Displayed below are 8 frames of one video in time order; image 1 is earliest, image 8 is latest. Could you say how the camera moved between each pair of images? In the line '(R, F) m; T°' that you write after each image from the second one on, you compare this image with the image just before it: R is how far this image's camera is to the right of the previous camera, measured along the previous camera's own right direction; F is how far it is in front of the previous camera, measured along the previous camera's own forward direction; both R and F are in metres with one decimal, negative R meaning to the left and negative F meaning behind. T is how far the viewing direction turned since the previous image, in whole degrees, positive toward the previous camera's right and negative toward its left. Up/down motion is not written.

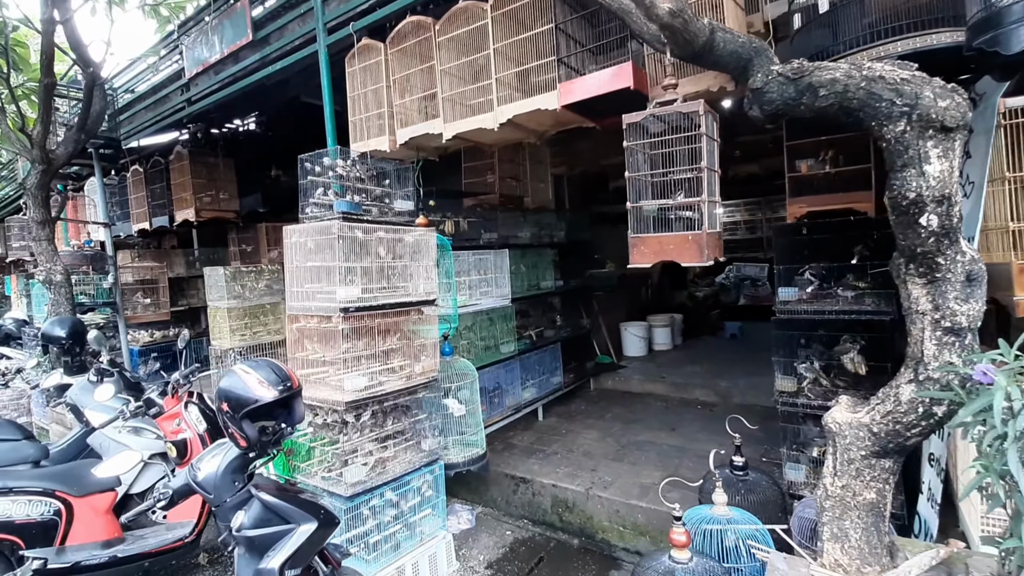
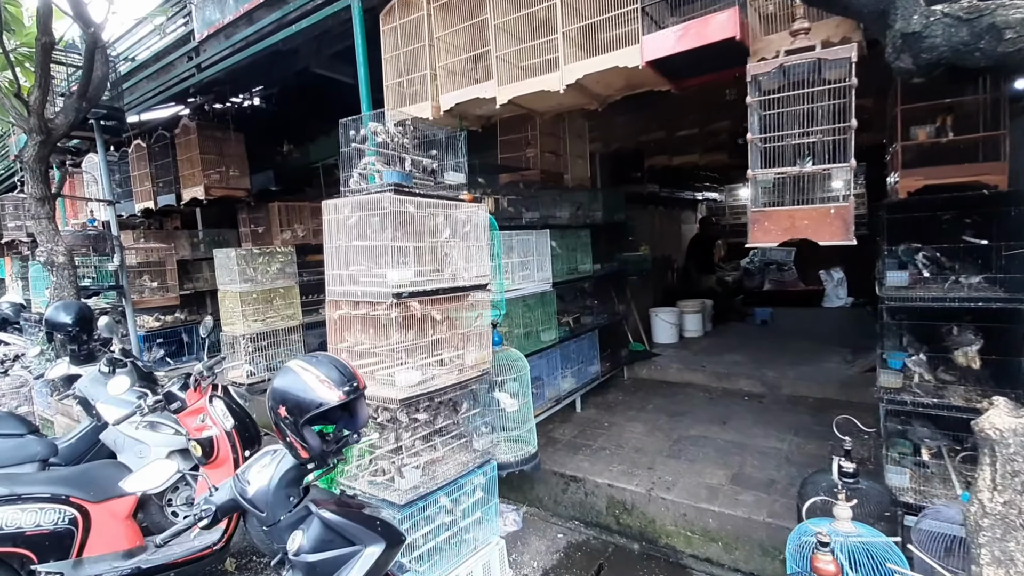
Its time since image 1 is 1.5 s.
(-0.4, +0.3) m; 0°
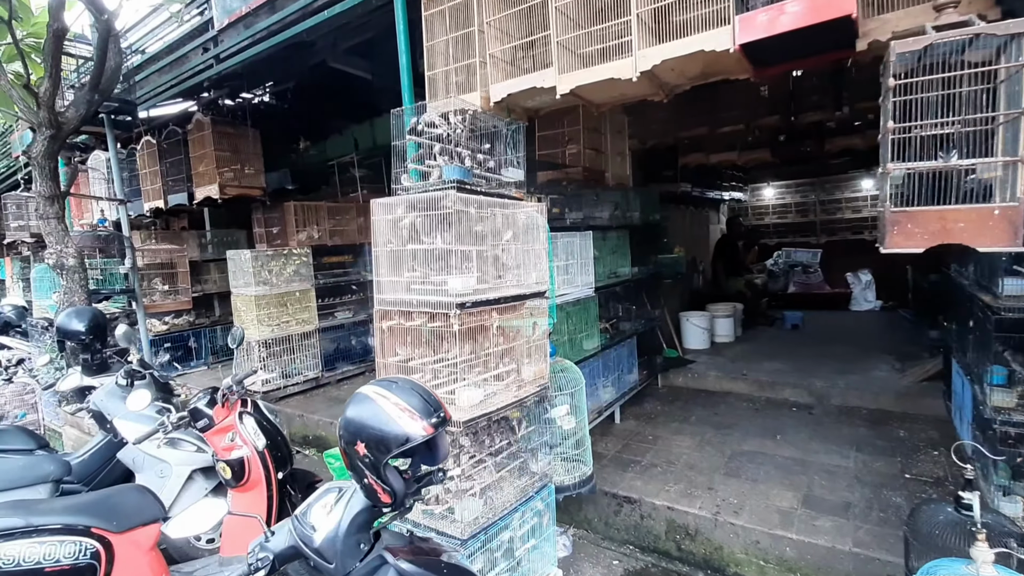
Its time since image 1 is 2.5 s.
(-0.3, +0.2) m; 0°
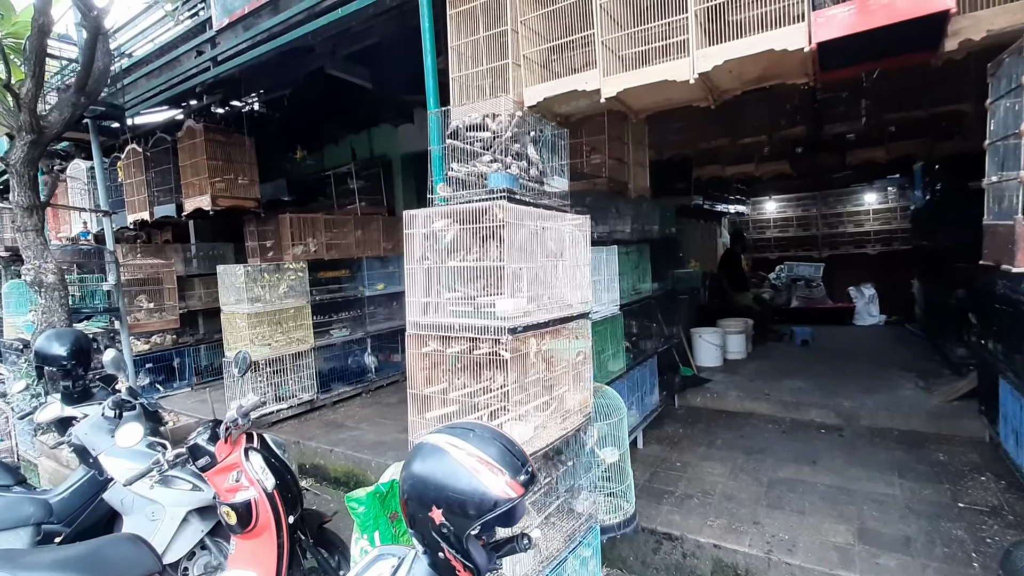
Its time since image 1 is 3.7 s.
(-0.3, +0.2) m; +2°
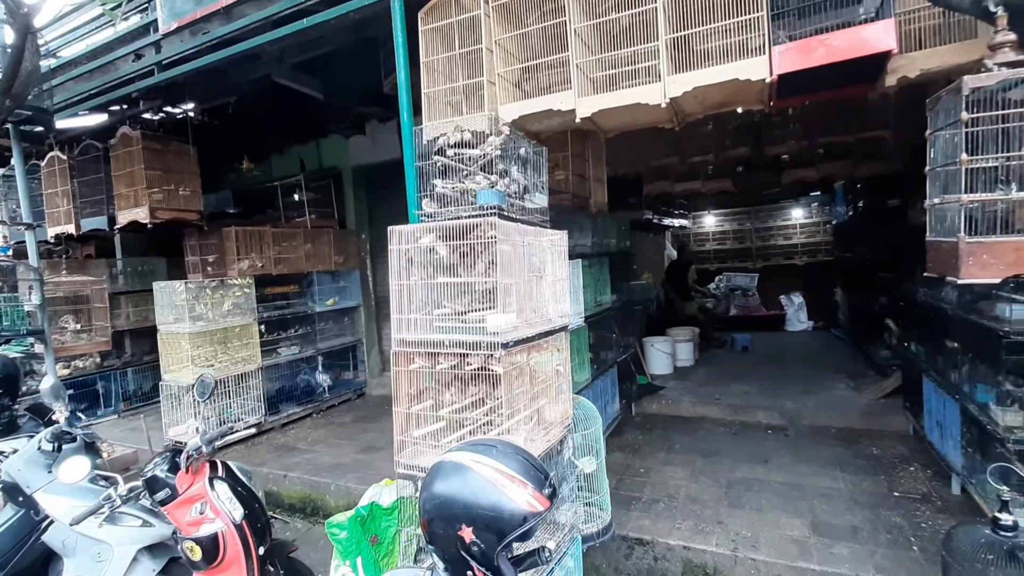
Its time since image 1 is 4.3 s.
(-0.2, 0.0) m; +7°
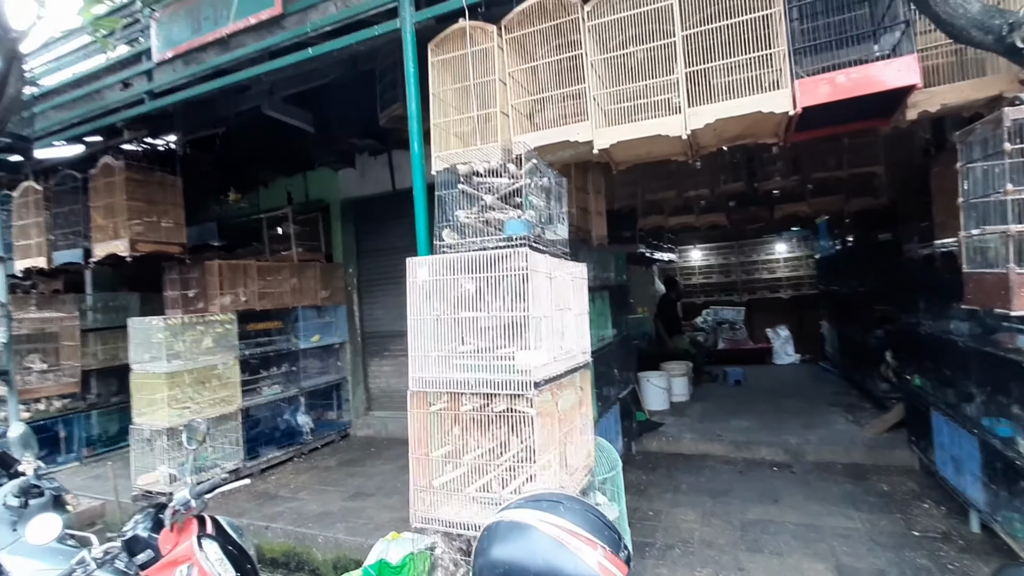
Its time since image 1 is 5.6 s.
(-0.2, +0.1) m; +3°
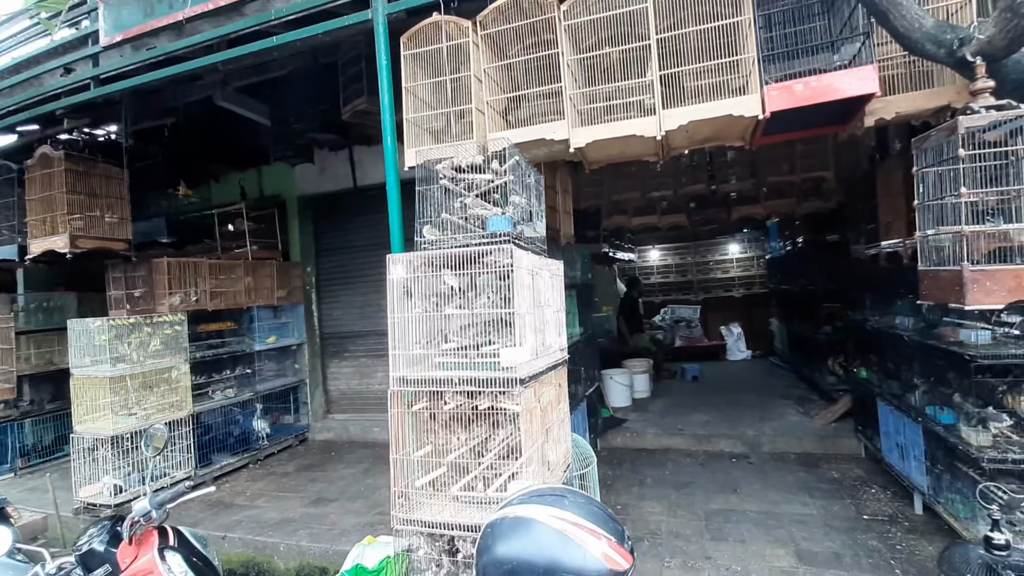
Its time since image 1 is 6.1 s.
(-0.1, 0.0) m; +5°
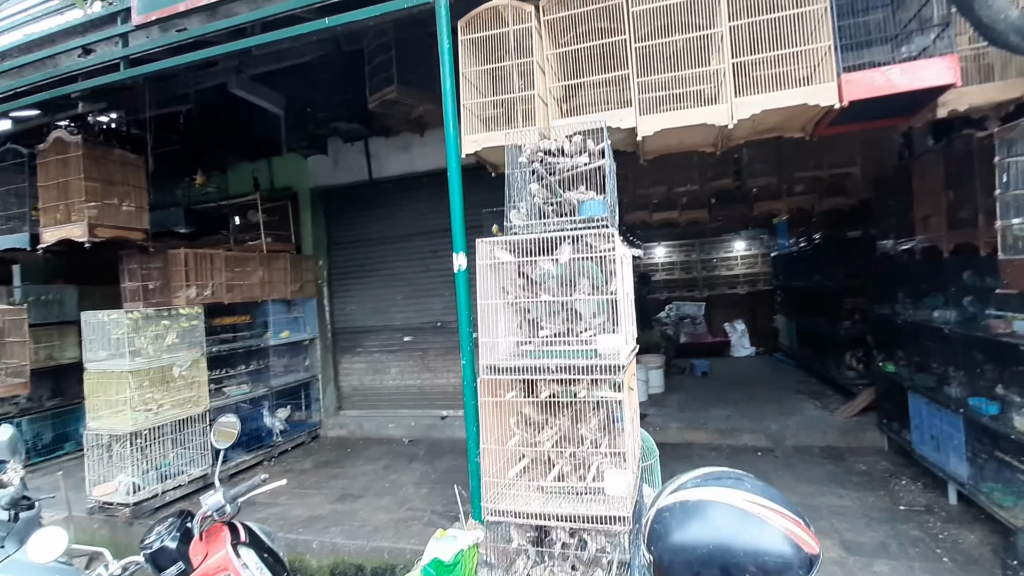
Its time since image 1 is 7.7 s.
(-0.4, 0.0) m; +2°
